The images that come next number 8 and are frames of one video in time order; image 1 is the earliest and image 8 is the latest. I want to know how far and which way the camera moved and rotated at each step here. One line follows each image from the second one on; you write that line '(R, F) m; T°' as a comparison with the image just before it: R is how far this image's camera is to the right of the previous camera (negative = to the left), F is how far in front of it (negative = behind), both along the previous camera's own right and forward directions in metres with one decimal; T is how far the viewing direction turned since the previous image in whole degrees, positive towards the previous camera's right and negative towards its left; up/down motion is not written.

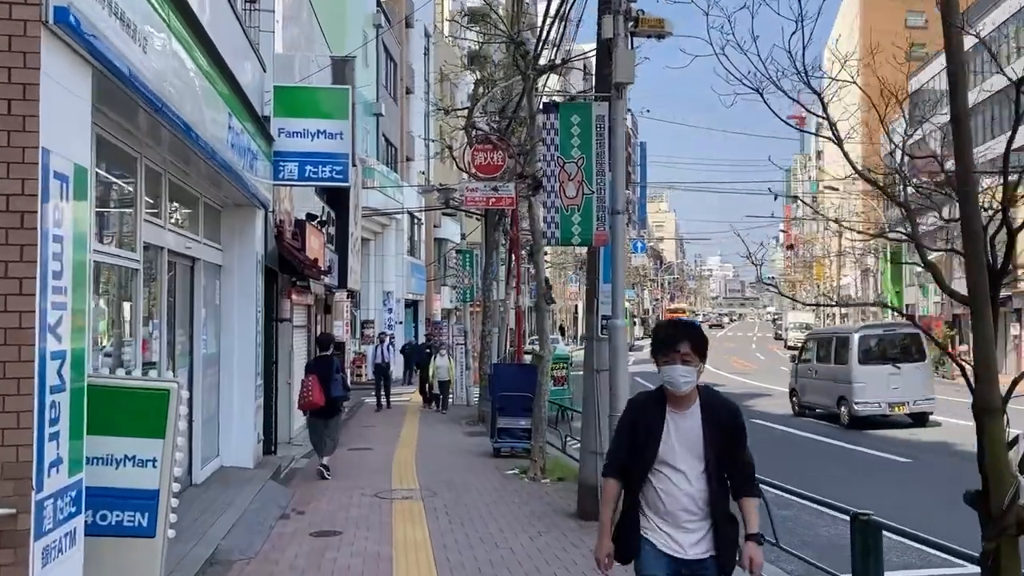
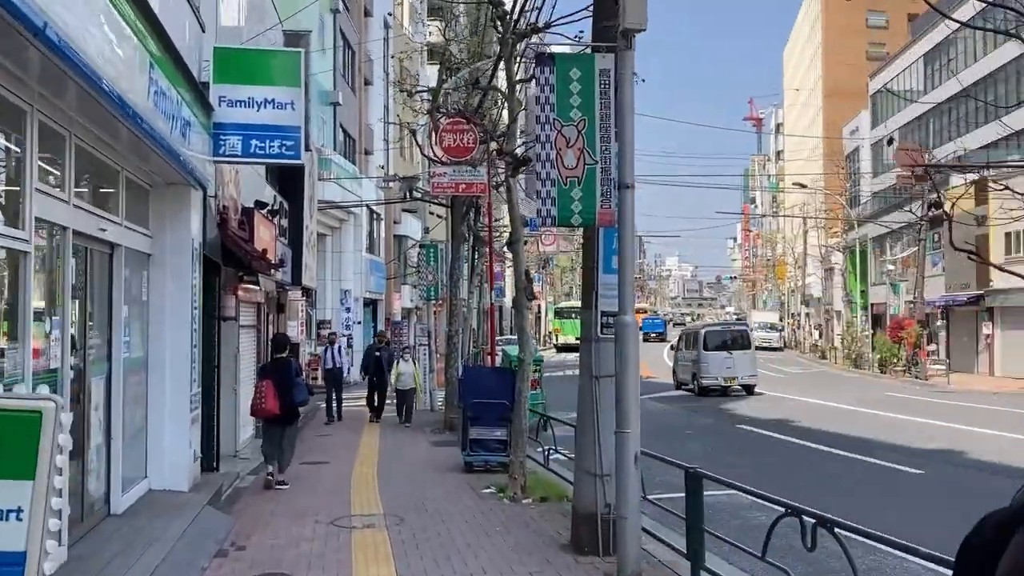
(-0.2, +1.4) m; +3°
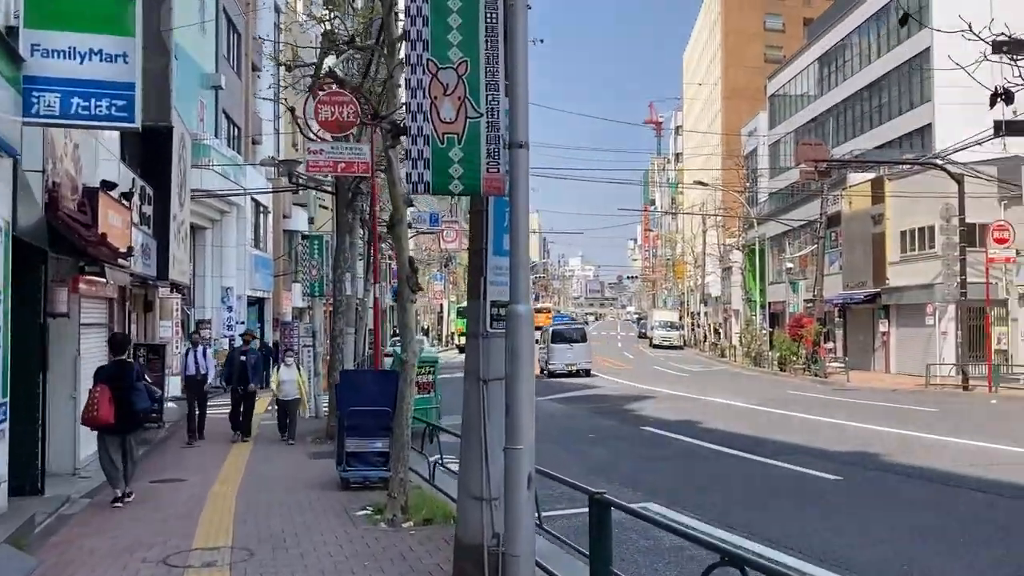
(+0.2, +1.3) m; +6°
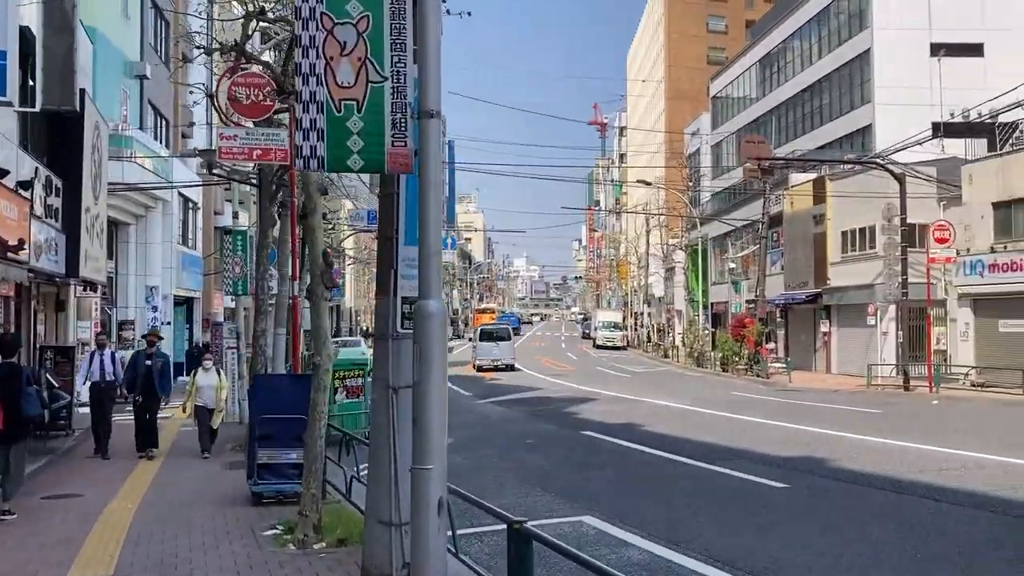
(+0.2, +0.8) m; +3°
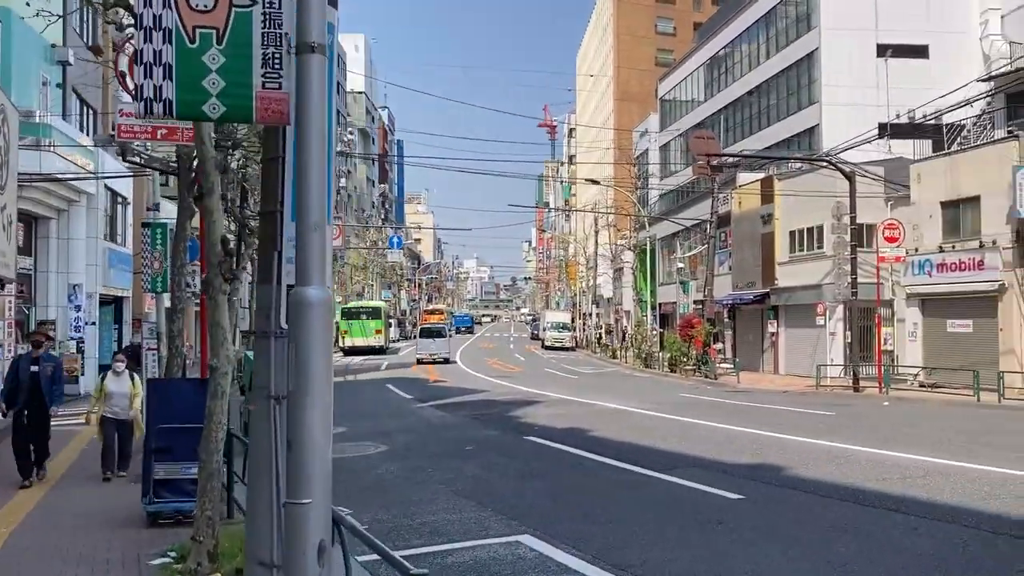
(+0.2, +0.9) m; +3°
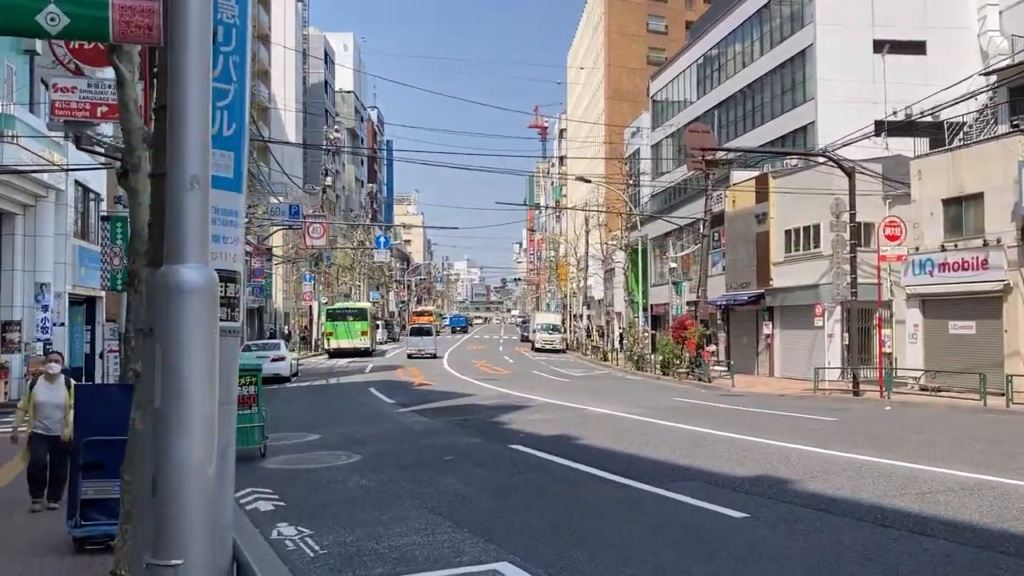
(+0.1, +1.0) m; +1°
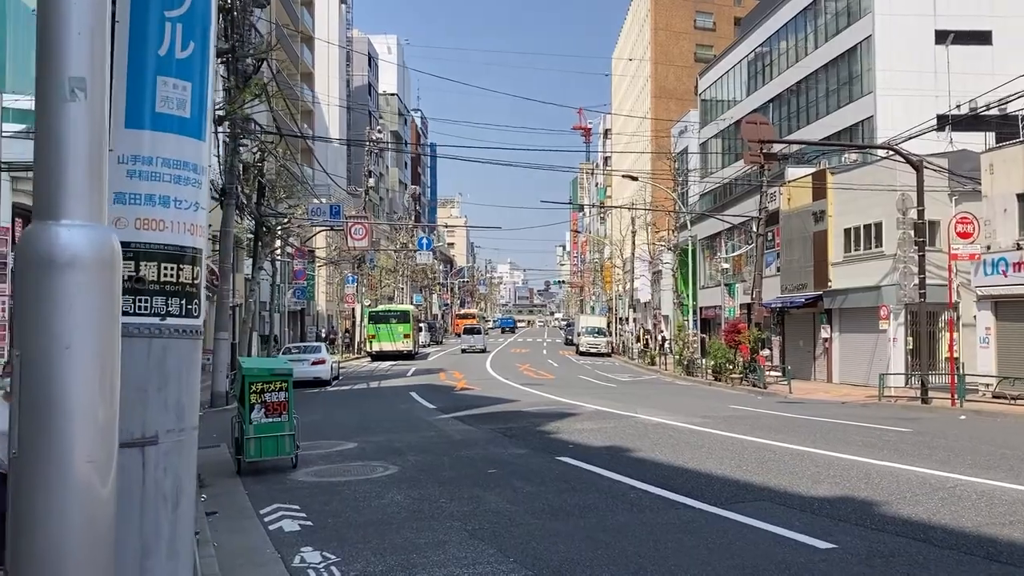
(-0.1, +1.1) m; -3°
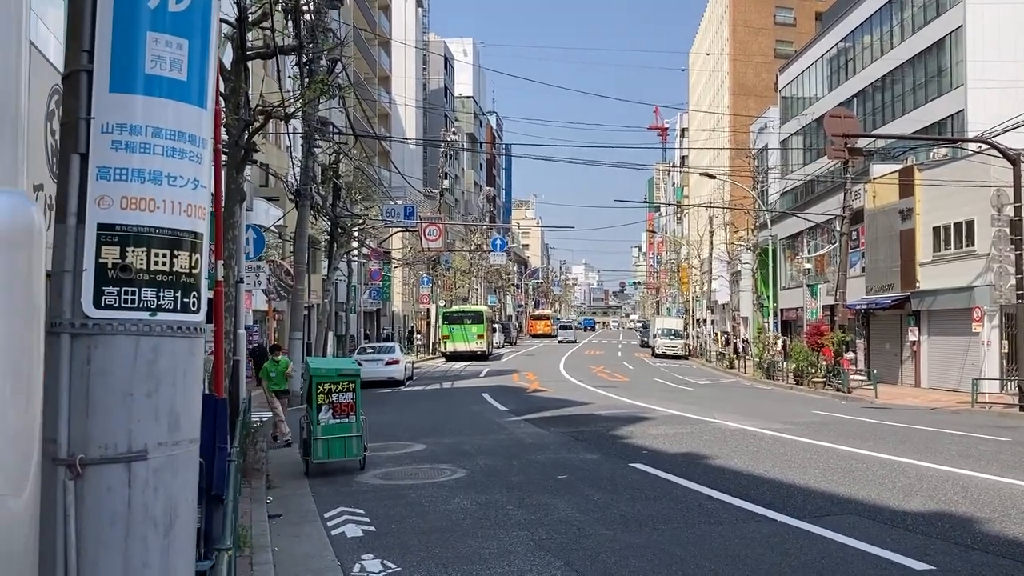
(+0.1, +0.4) m; -5°
